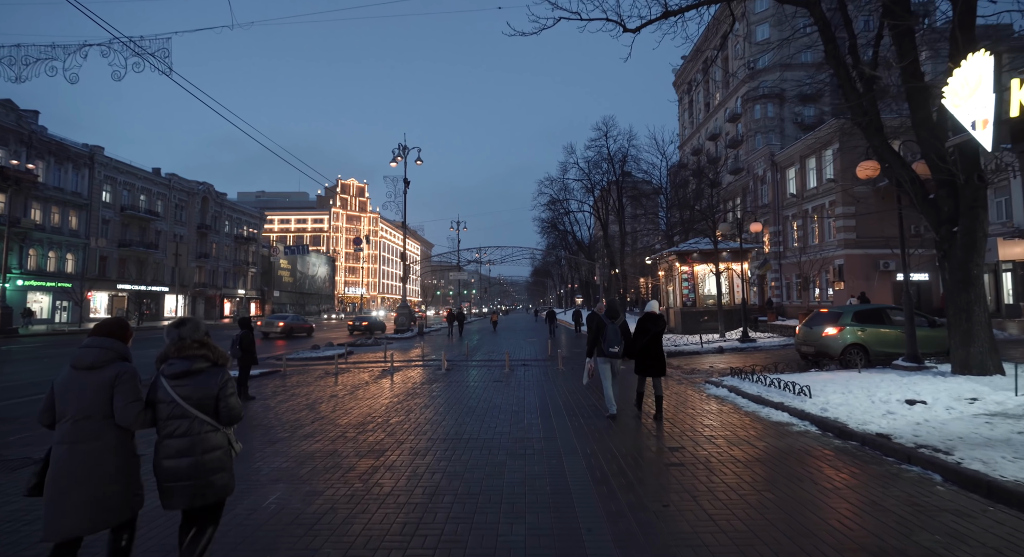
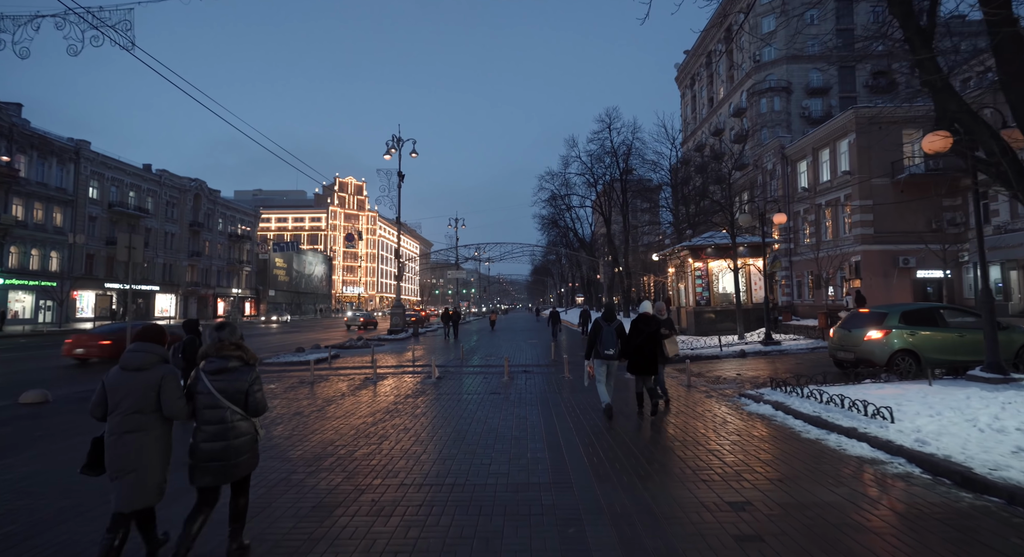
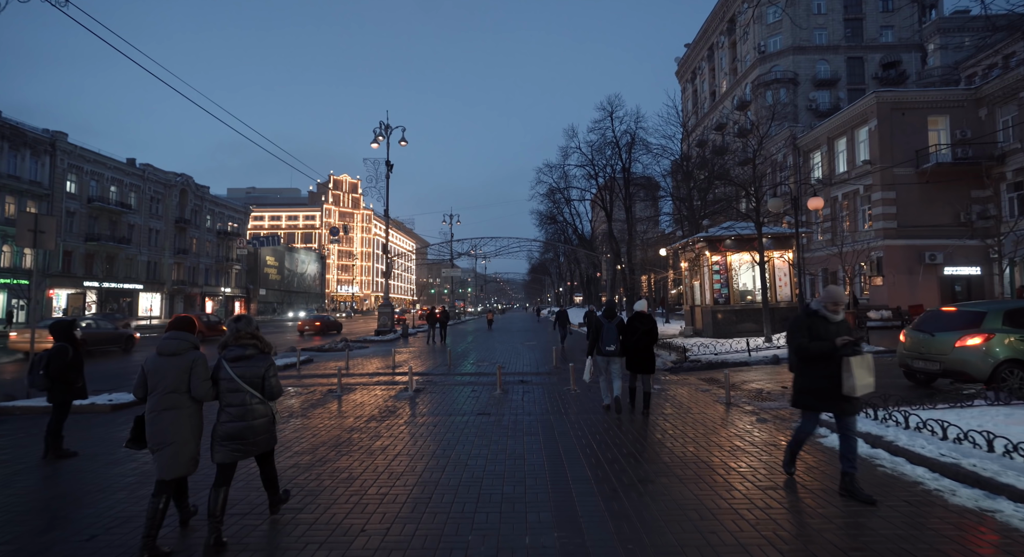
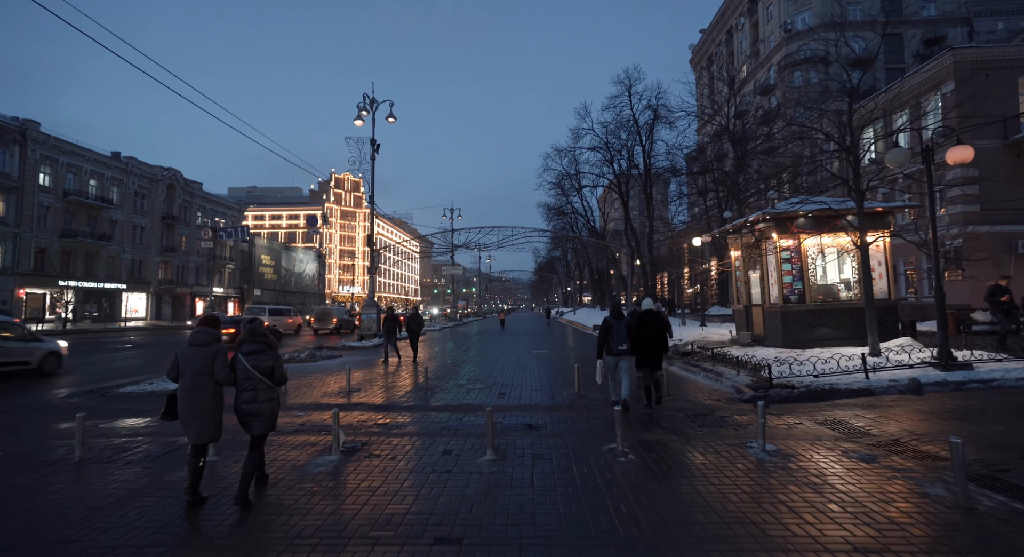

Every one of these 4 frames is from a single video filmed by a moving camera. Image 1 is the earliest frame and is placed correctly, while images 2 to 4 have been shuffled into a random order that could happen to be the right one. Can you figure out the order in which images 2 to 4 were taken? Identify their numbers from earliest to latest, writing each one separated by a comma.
2, 3, 4
